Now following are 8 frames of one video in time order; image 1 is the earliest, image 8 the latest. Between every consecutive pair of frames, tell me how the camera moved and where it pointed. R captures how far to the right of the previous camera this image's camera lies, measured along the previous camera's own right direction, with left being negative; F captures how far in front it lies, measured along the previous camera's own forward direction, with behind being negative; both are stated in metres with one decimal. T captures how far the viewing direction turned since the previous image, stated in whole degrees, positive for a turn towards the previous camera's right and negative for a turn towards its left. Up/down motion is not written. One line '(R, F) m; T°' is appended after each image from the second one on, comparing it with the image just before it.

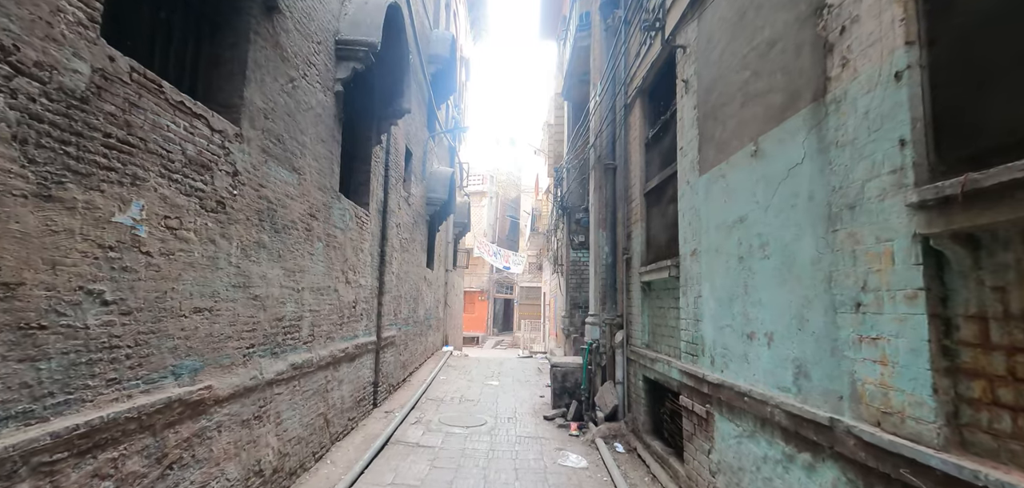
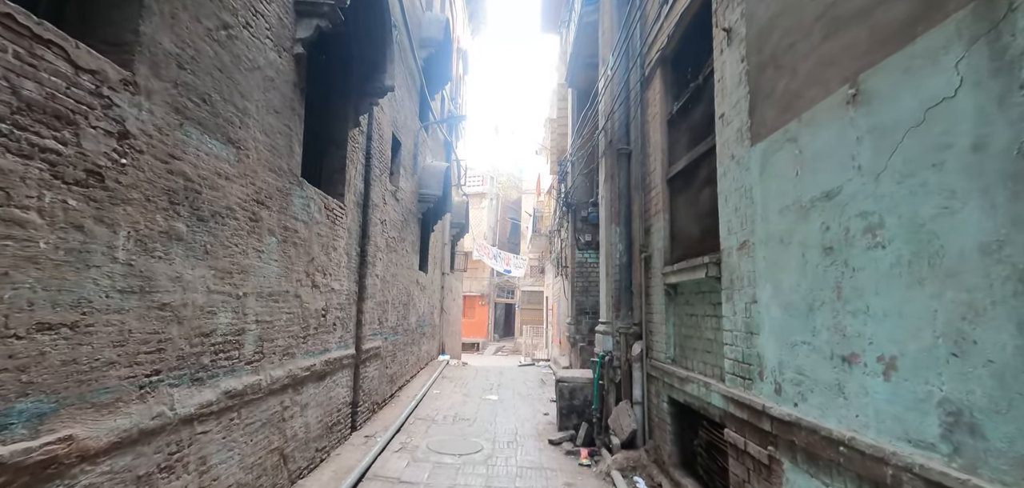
(0.0, +0.8) m; 0°
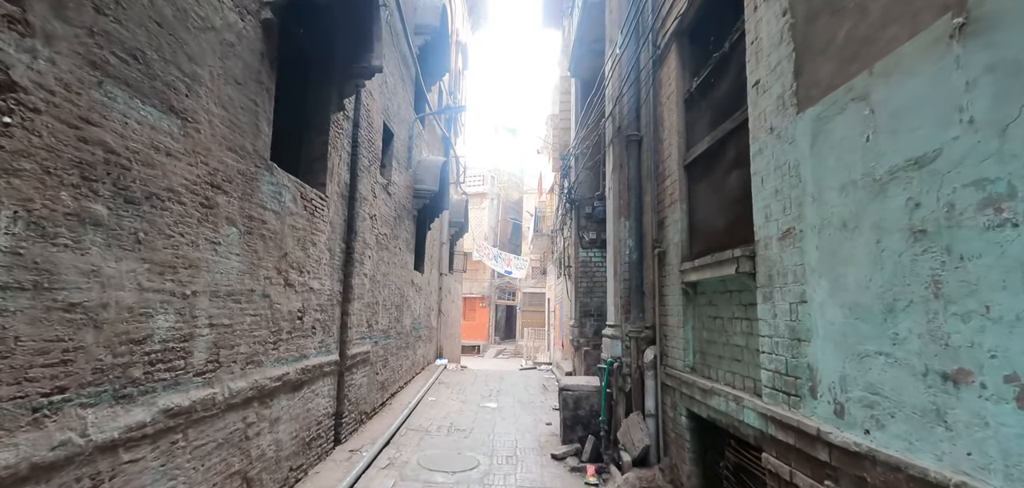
(0.0, +0.5) m; 0°
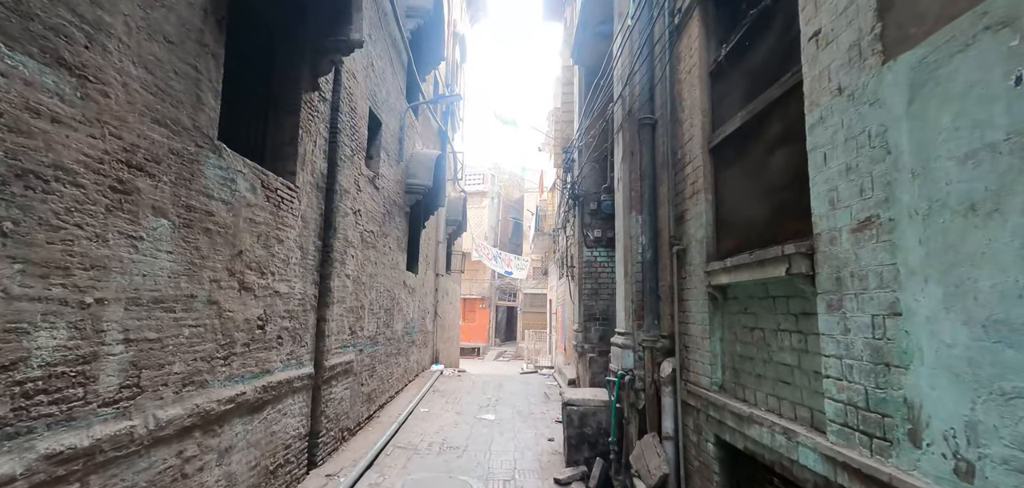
(0.0, +0.6) m; 0°
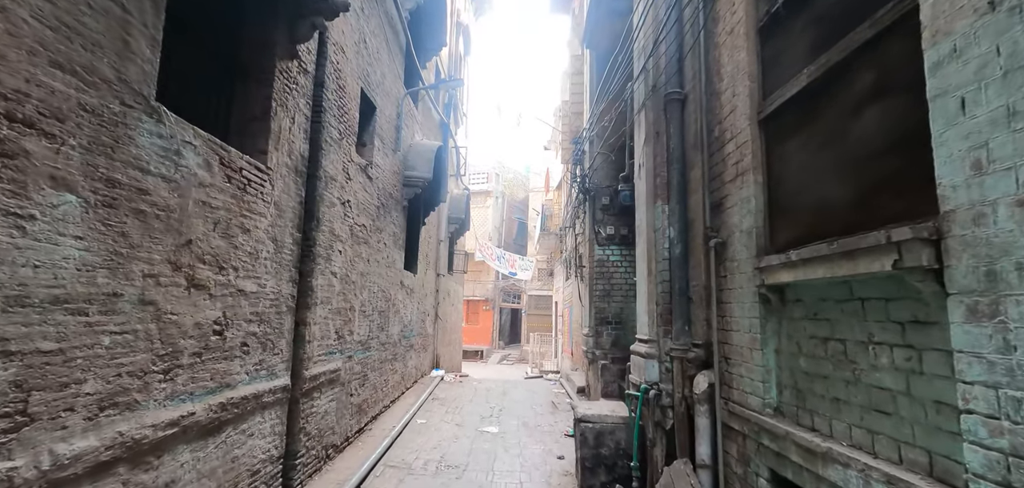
(0.0, +0.6) m; -1°
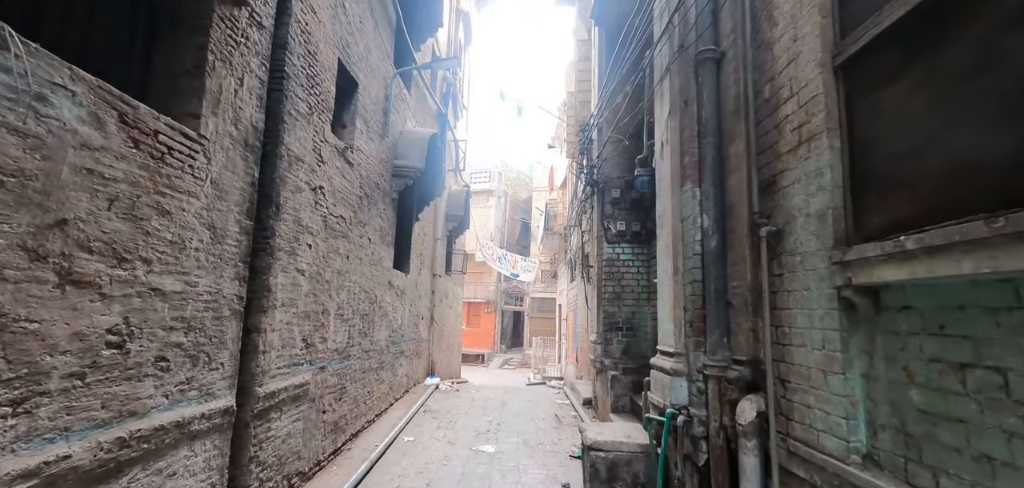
(0.0, +0.7) m; 0°
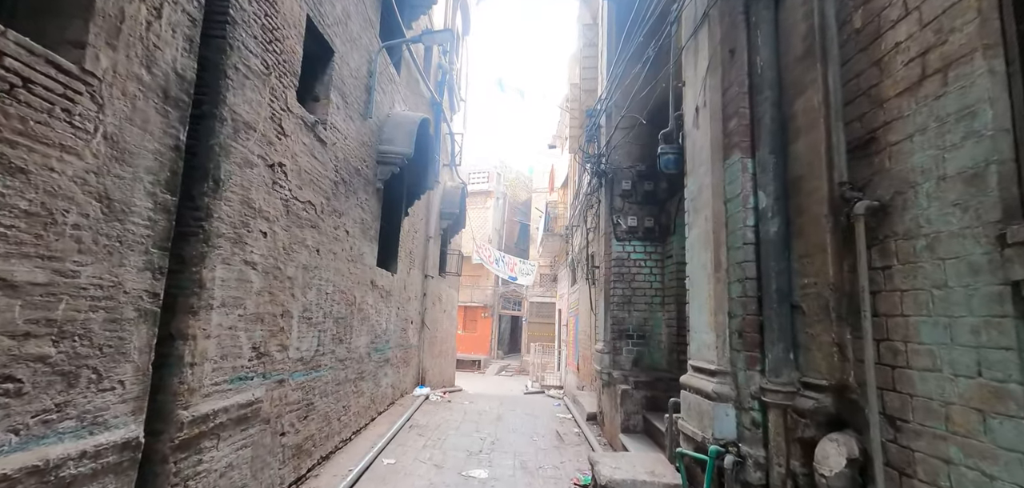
(0.0, +0.7) m; 0°
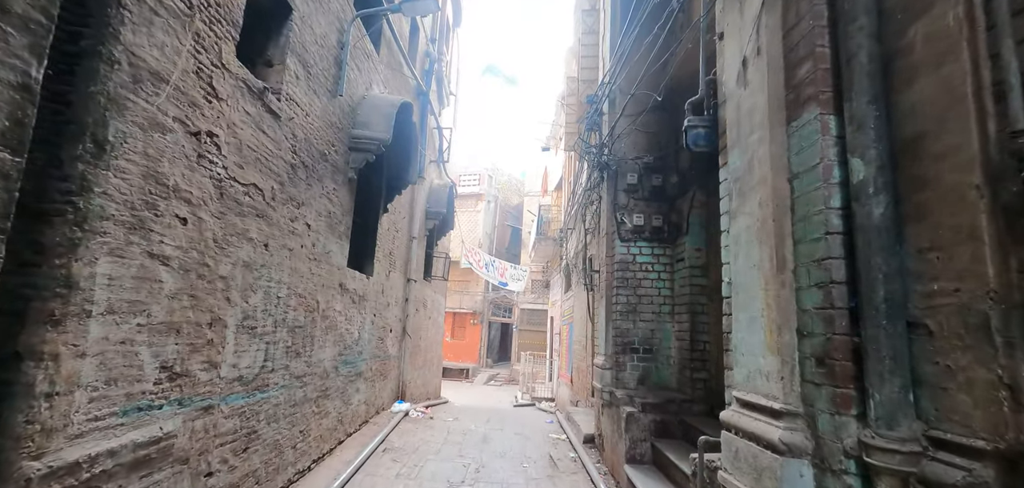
(0.0, +0.7) m; +1°
